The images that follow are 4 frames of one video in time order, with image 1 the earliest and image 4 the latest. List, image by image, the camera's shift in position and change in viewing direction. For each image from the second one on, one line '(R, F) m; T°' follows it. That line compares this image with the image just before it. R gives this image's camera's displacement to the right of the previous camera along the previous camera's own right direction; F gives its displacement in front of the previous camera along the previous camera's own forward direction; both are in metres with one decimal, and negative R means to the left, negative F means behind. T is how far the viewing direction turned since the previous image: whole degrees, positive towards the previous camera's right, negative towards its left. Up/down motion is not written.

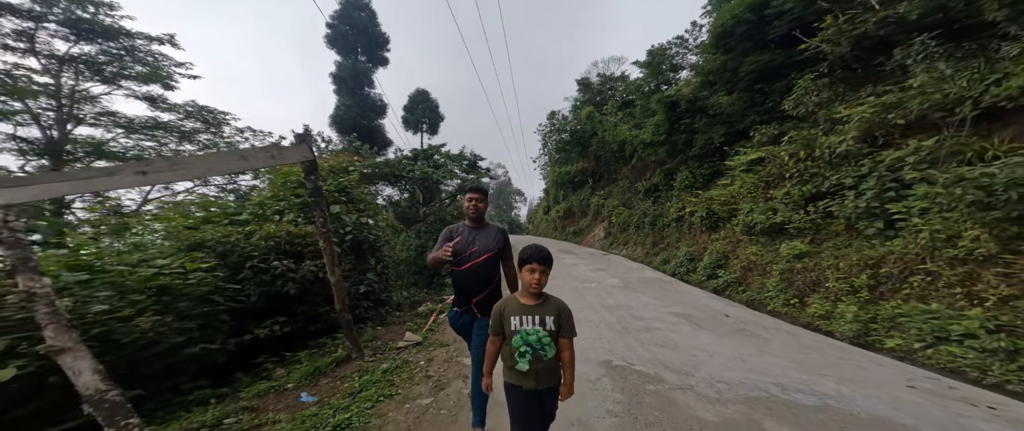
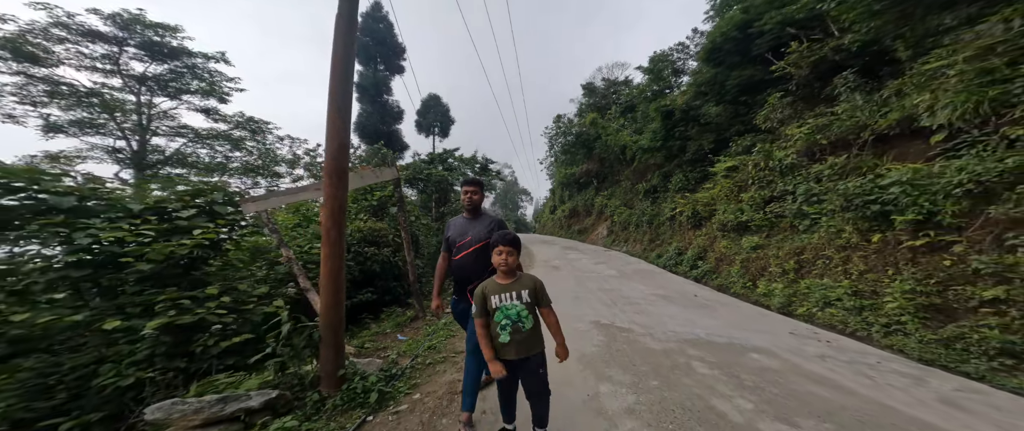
(-0.1, -1.4) m; -1°
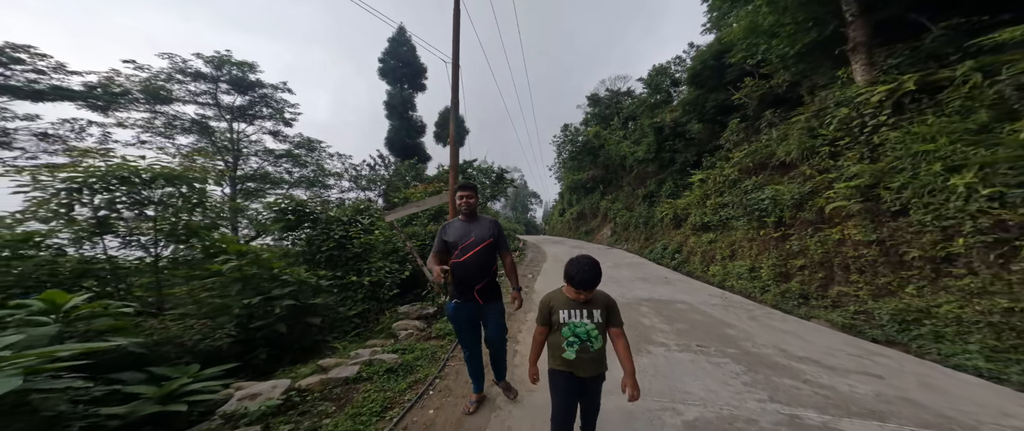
(-0.1, -2.5) m; -2°
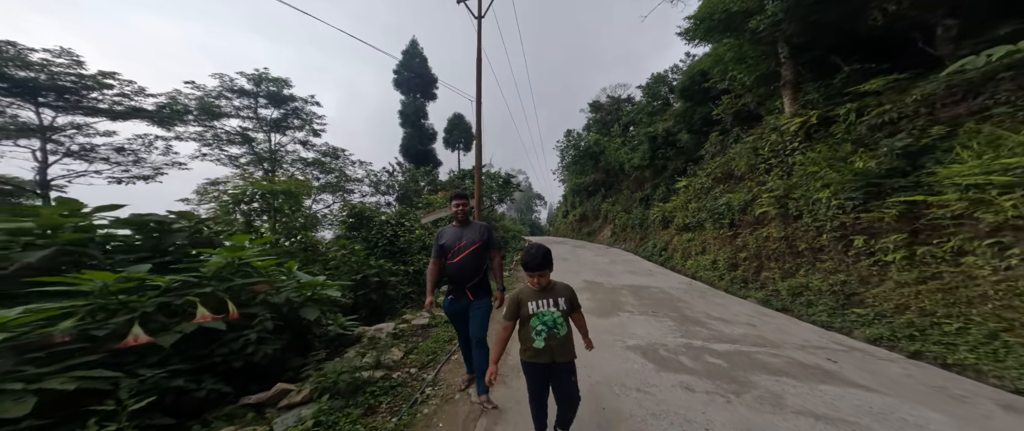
(0.0, -1.6) m; -1°
